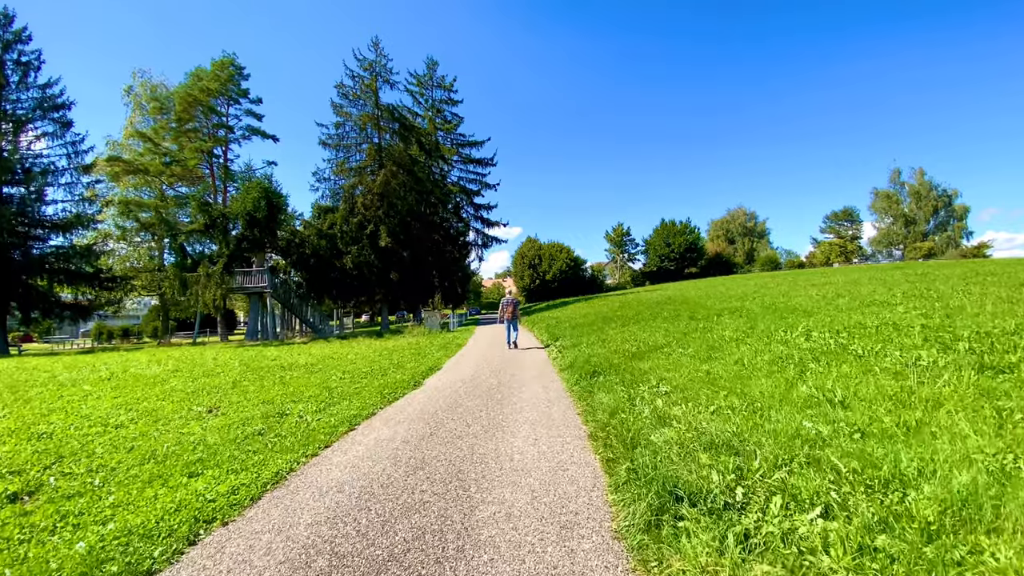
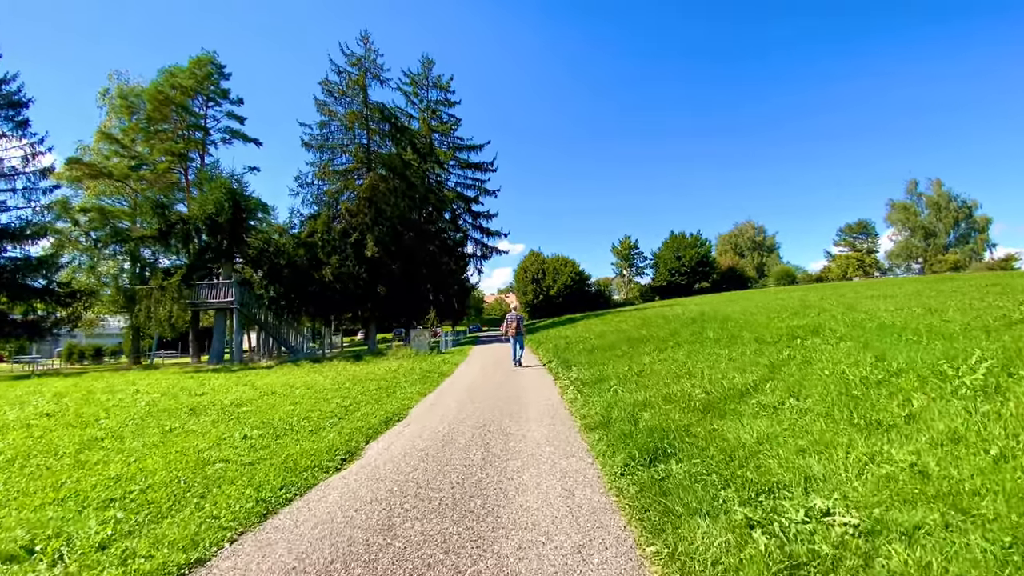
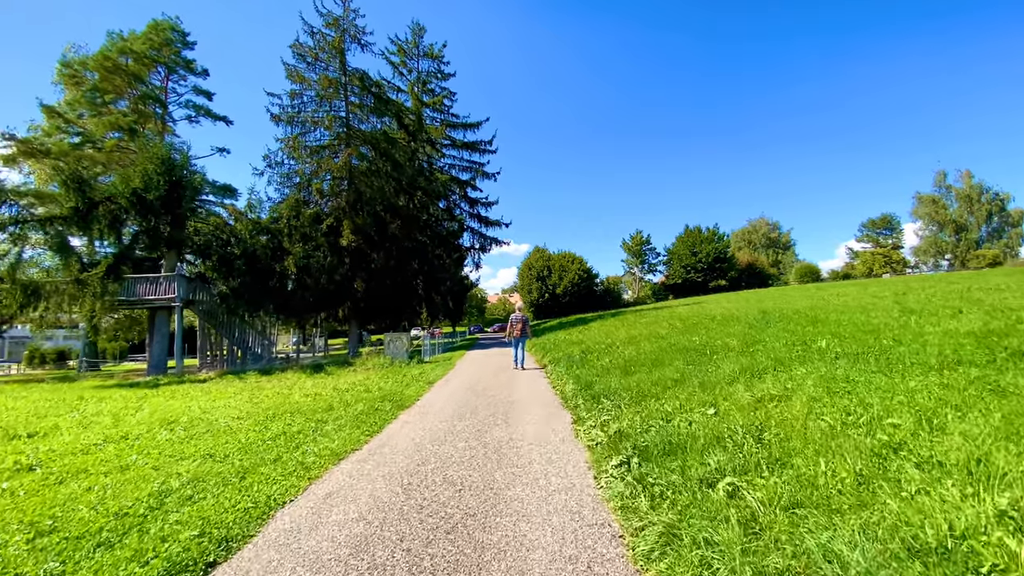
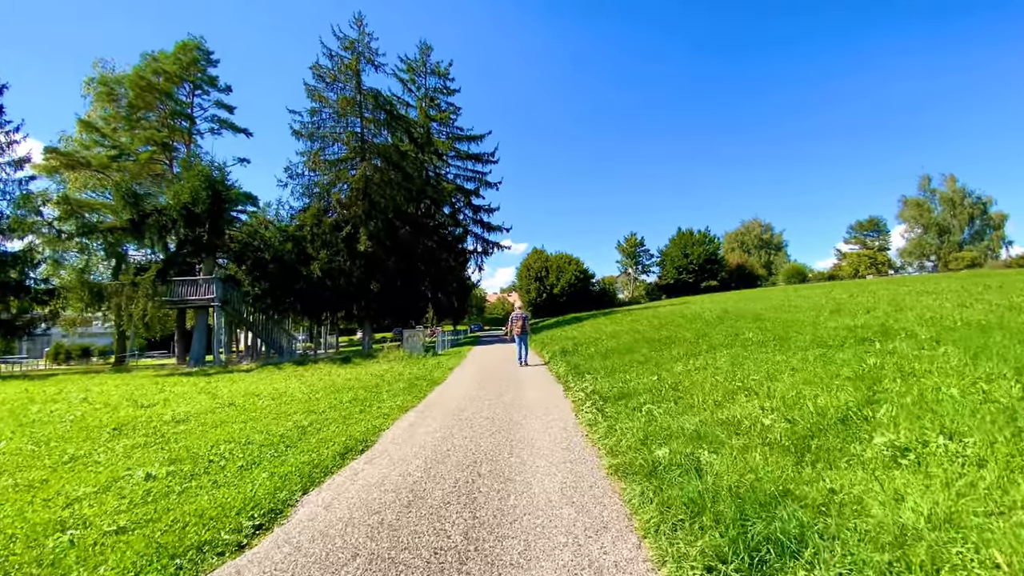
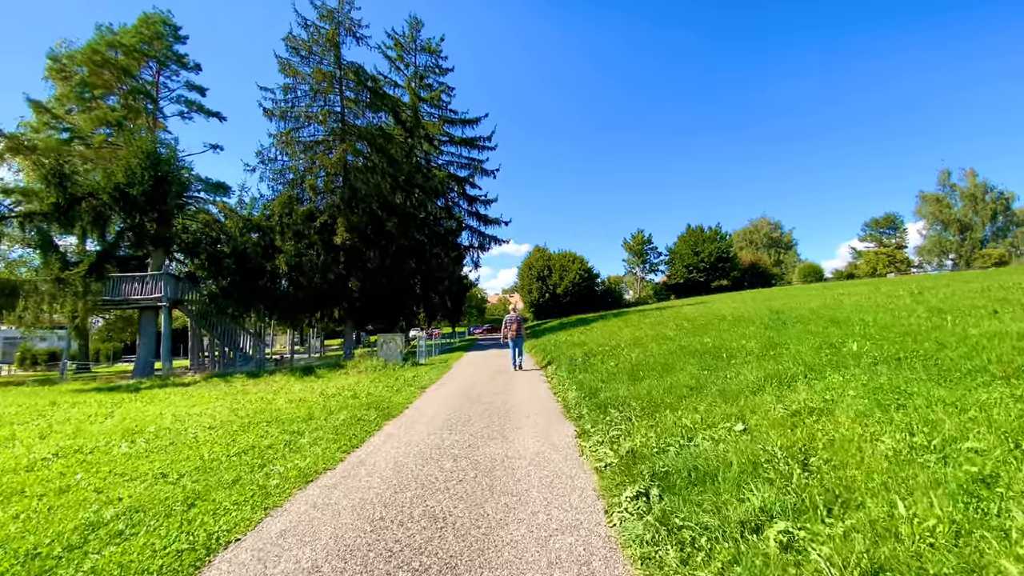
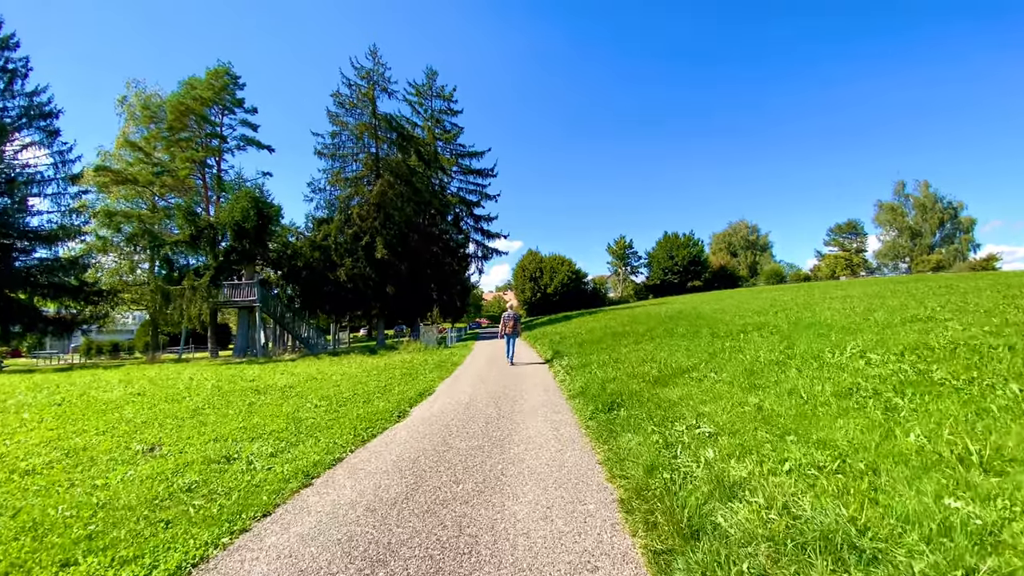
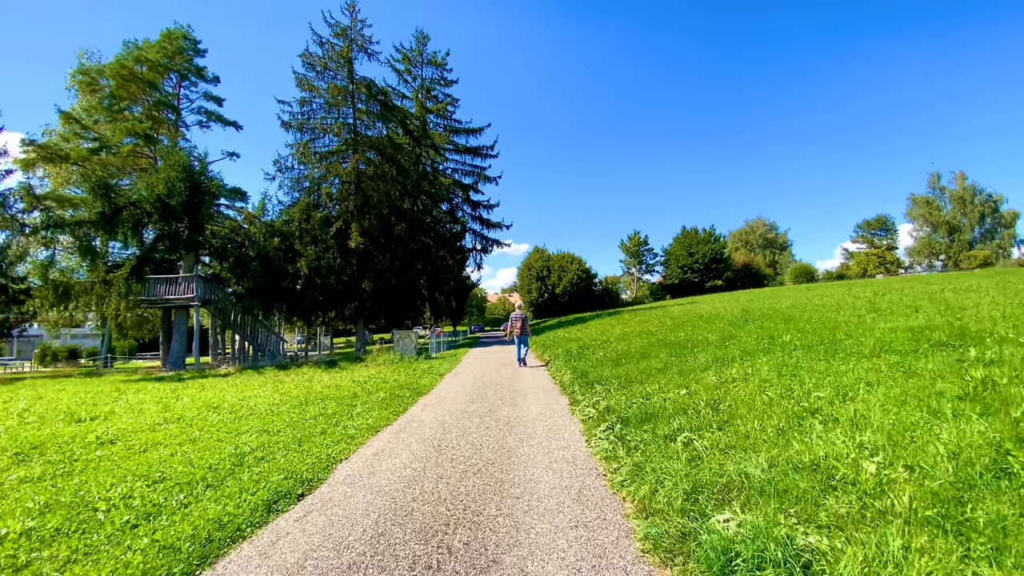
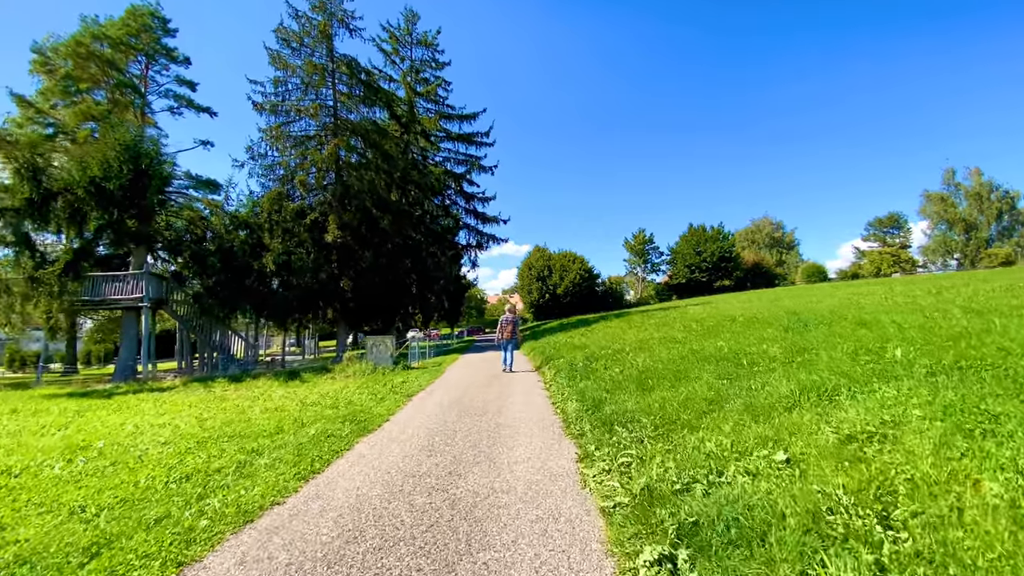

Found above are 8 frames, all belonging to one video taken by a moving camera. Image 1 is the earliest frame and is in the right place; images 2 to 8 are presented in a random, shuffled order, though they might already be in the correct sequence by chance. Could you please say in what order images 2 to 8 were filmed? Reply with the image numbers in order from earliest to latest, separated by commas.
6, 2, 4, 7, 3, 5, 8
